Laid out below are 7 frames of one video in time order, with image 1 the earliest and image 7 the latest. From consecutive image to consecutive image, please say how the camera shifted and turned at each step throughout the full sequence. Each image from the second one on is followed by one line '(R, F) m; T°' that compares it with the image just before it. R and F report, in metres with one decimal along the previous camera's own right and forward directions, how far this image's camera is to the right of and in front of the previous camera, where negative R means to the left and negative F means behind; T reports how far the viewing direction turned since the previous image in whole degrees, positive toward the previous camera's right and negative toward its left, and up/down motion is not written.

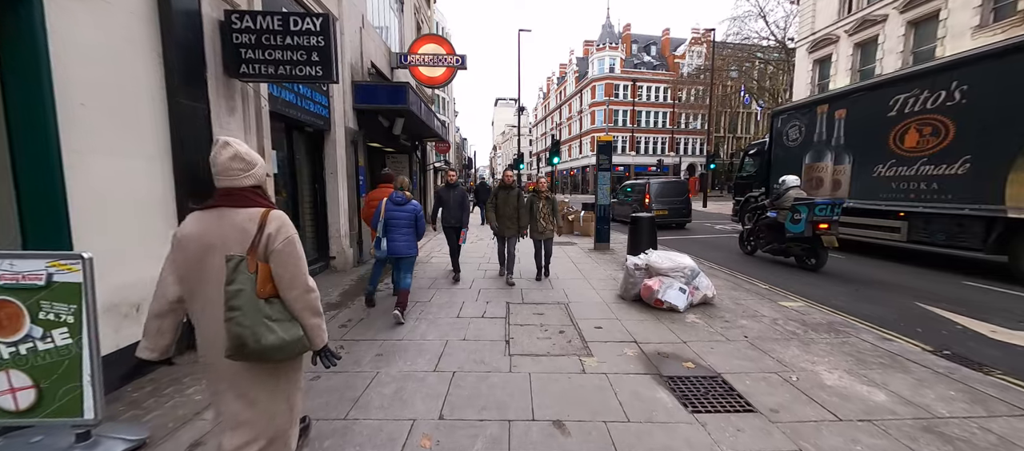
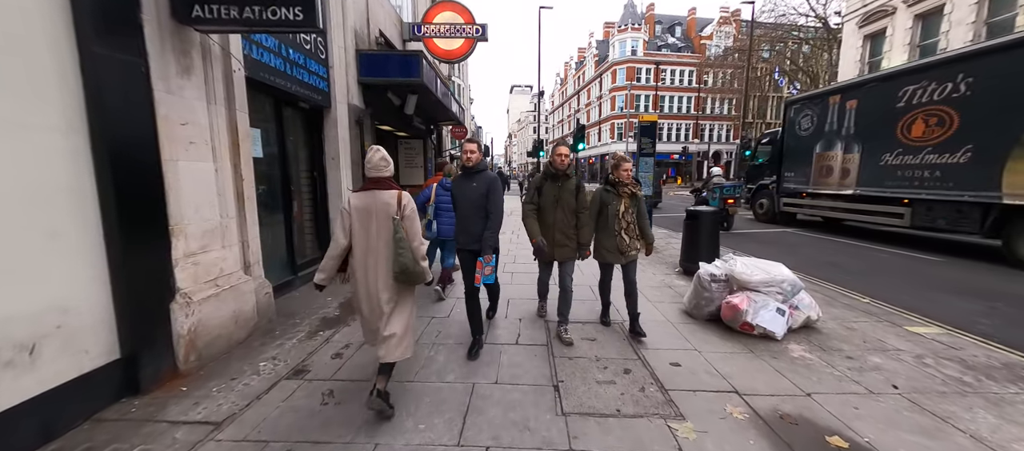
(-0.3, +1.0) m; -2°
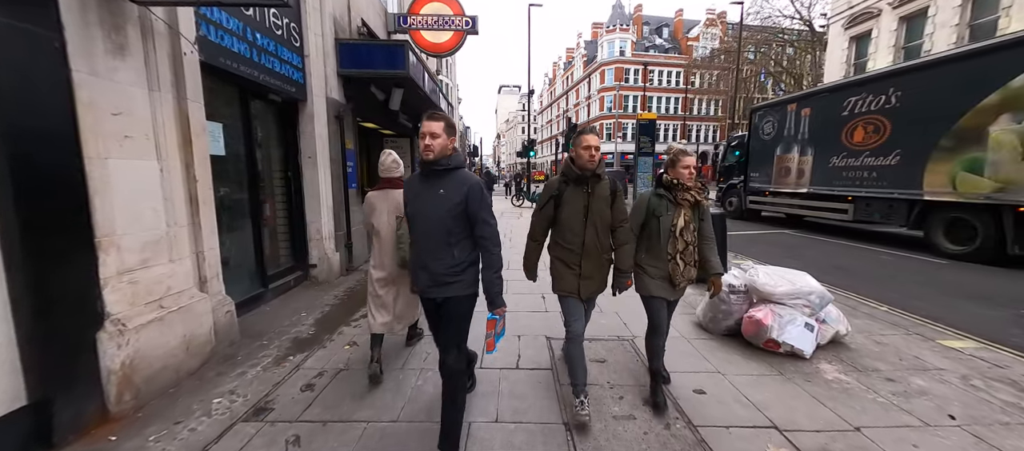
(-0.1, +0.4) m; +2°
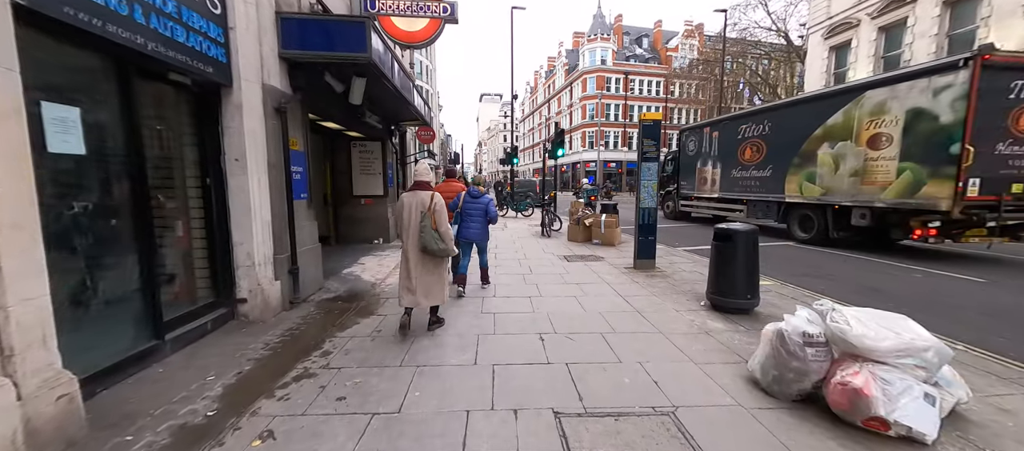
(-0.1, +1.0) m; +3°
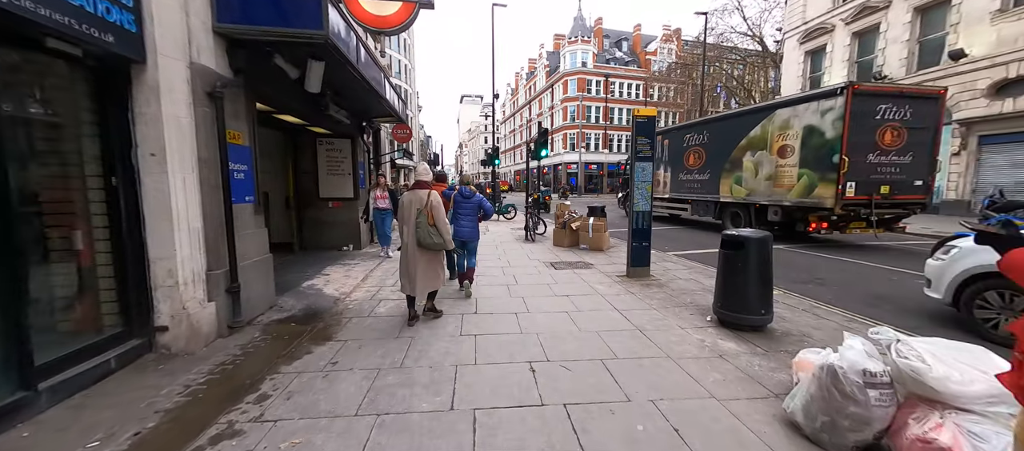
(0.0, +0.6) m; +3°
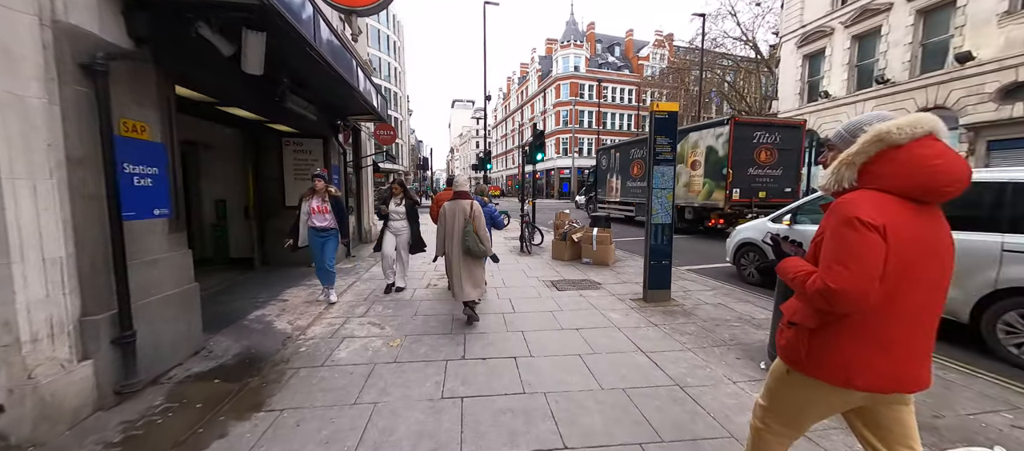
(-0.1, +0.9) m; +1°
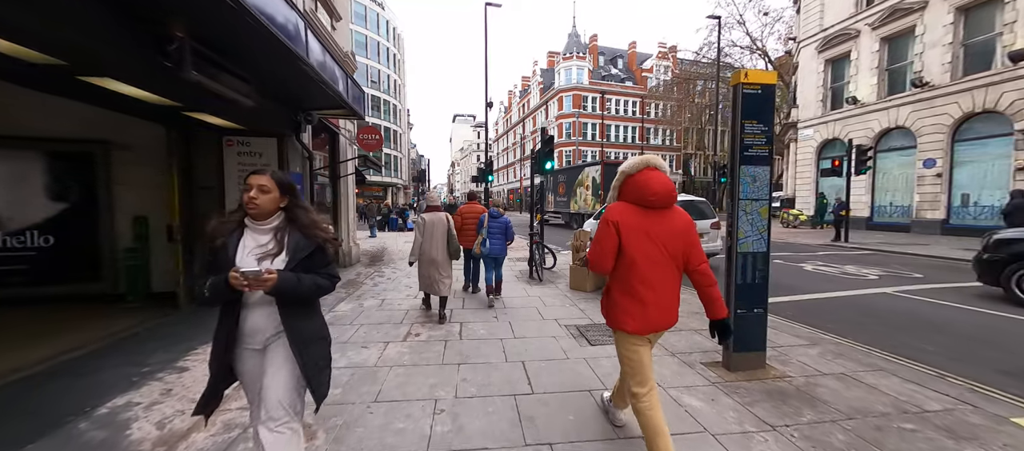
(-0.1, +1.7) m; 0°
